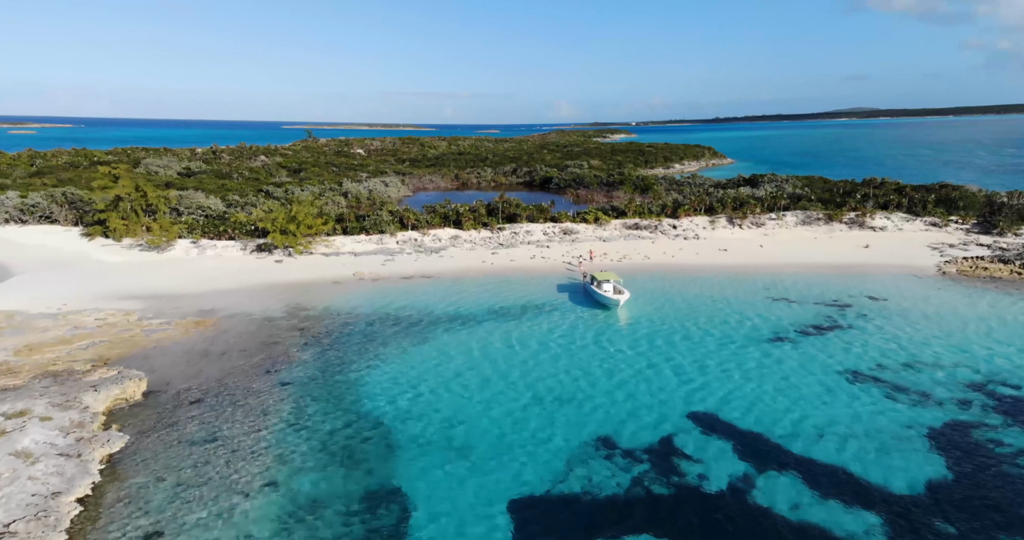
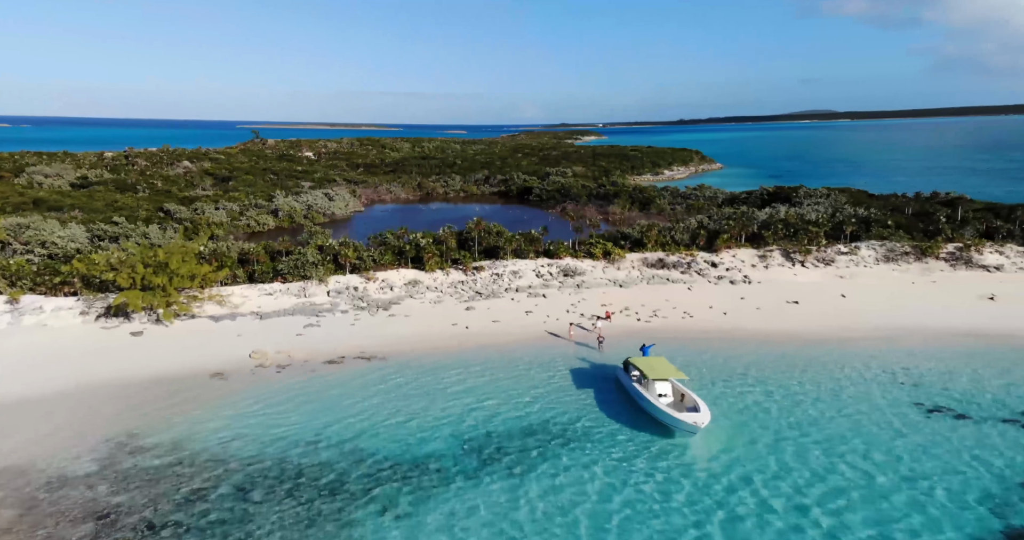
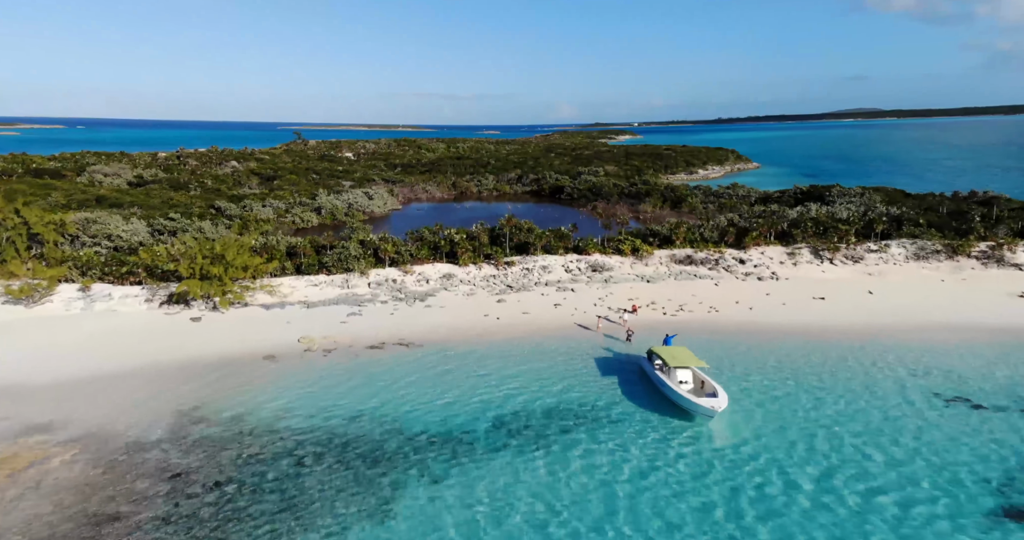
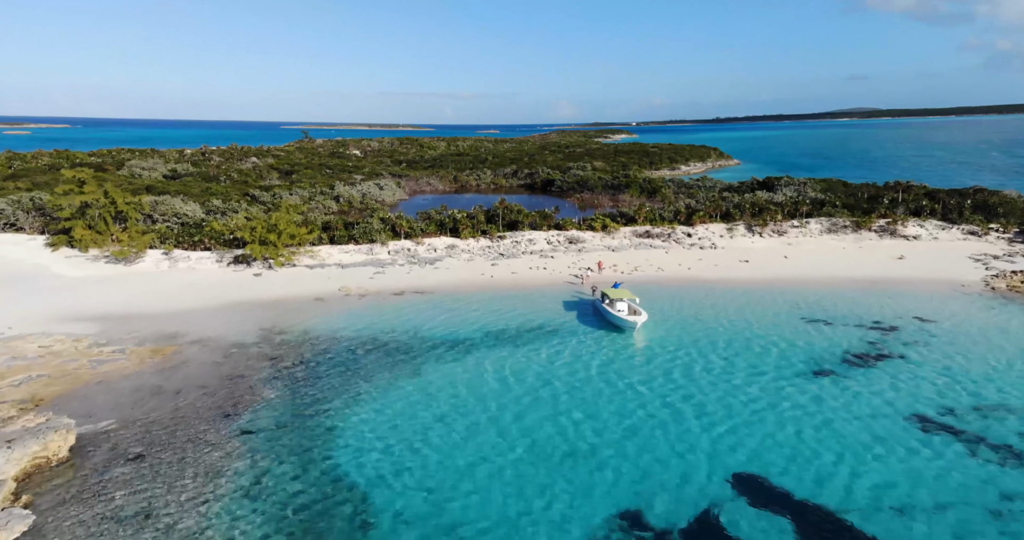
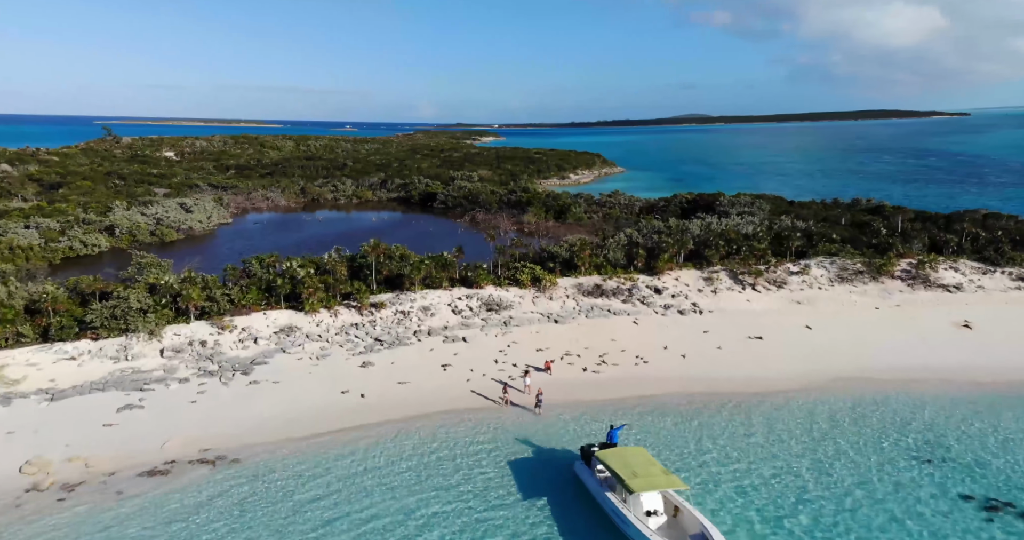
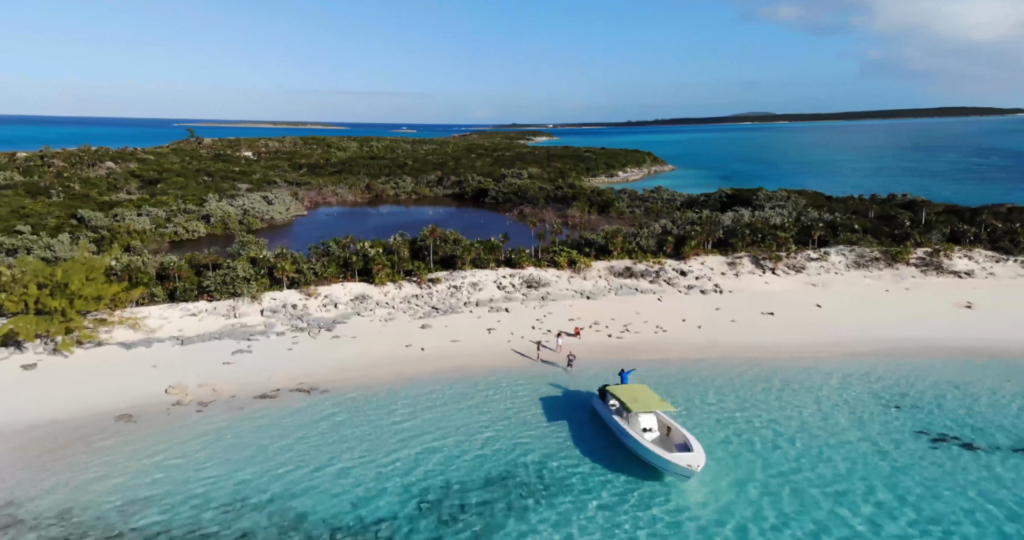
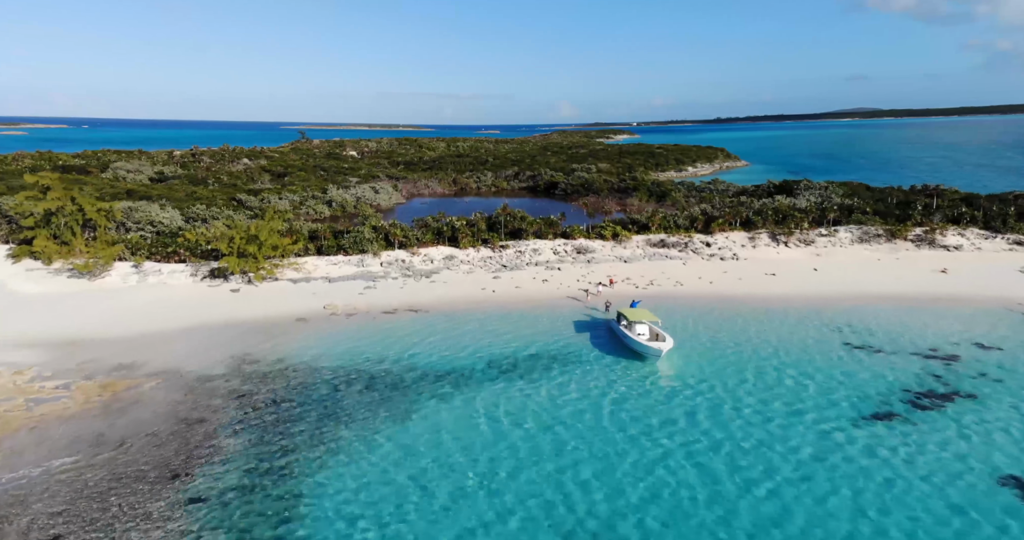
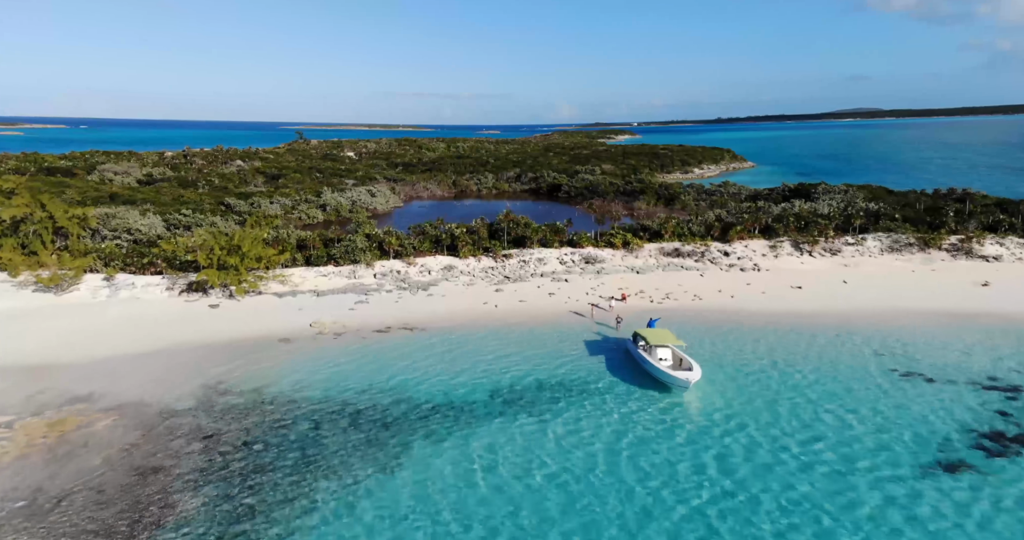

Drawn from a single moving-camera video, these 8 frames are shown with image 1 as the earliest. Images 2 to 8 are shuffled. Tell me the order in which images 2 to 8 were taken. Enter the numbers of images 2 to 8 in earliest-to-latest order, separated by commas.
4, 7, 8, 3, 2, 6, 5
